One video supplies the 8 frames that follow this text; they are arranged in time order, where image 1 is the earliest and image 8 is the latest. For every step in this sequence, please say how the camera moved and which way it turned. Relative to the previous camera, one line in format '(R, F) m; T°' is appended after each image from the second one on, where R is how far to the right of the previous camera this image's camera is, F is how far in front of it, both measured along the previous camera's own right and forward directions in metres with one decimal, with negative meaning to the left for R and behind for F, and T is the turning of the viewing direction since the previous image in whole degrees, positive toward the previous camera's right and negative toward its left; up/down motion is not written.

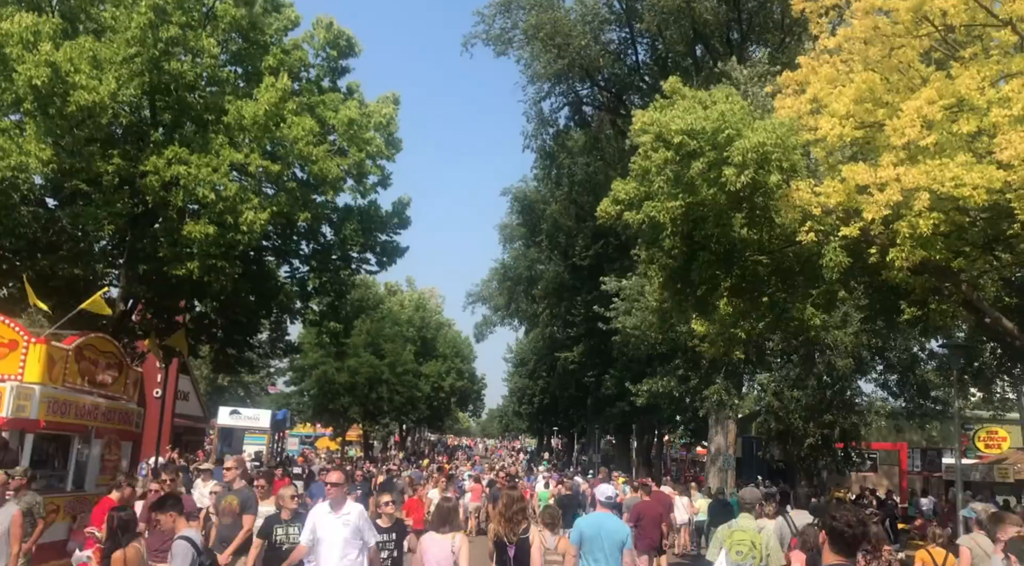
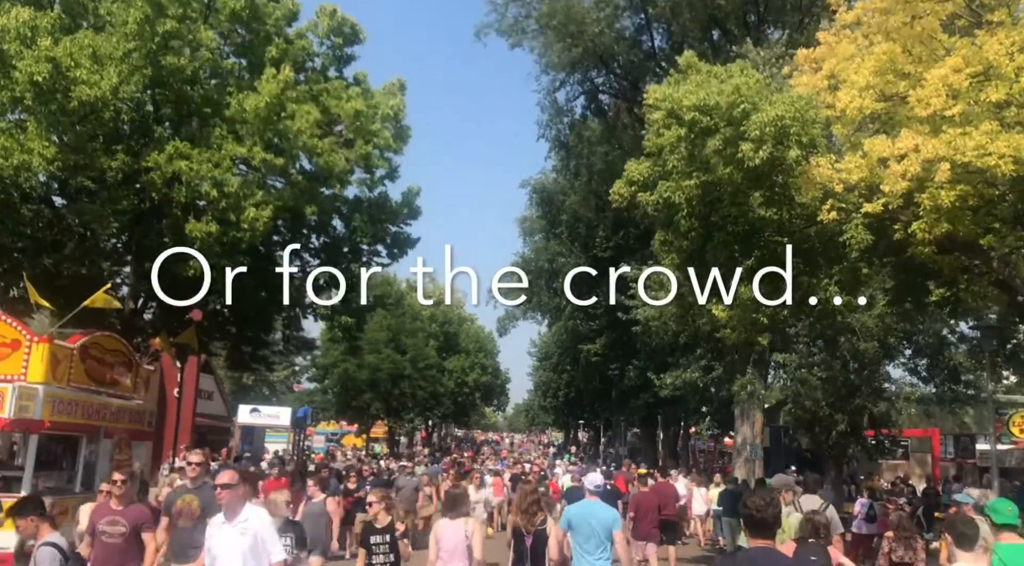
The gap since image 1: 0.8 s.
(+0.2, +0.4) m; -2°
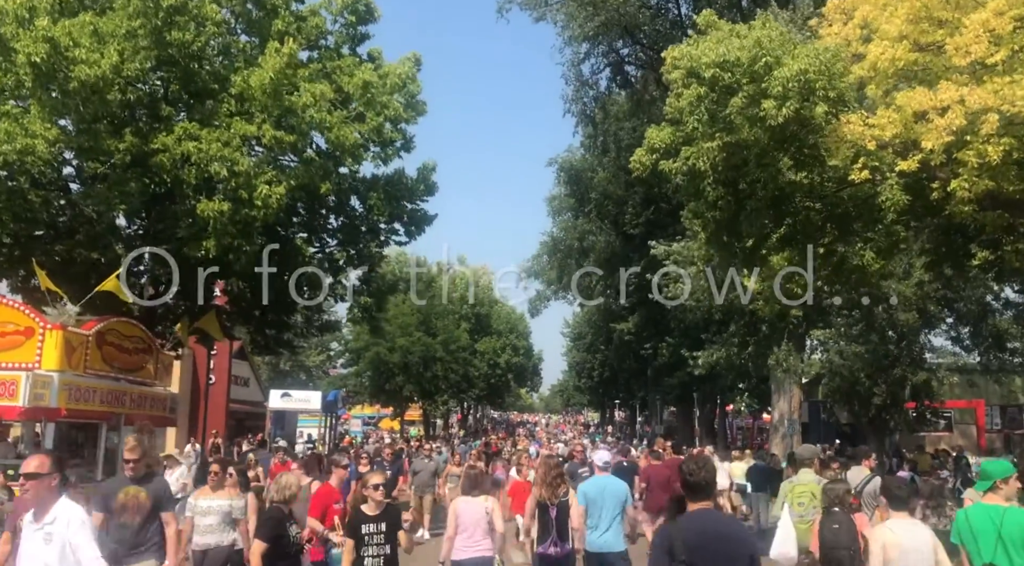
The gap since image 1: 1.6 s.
(+0.3, +0.5) m; -2°
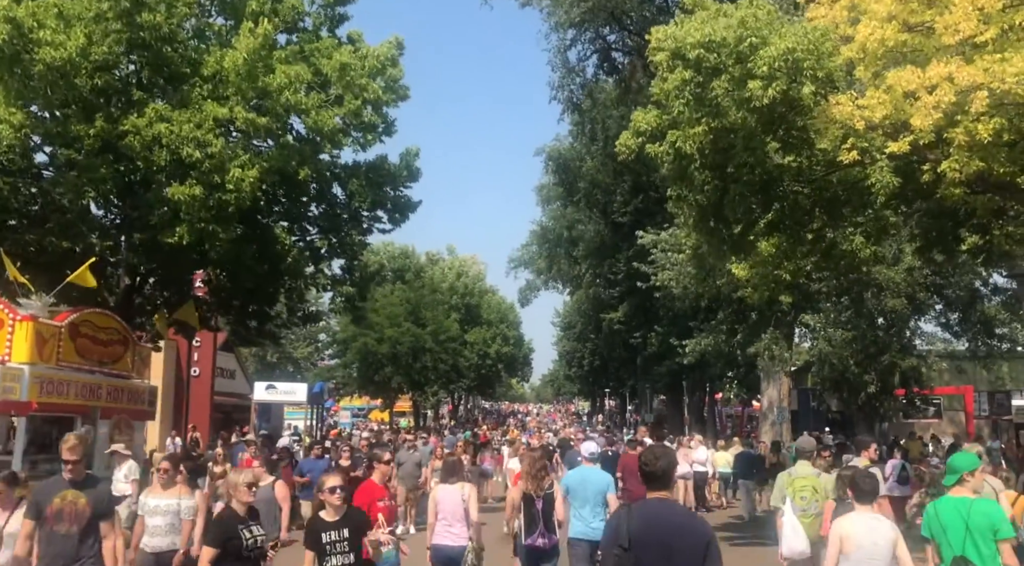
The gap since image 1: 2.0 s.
(+0.1, +0.3) m; +1°
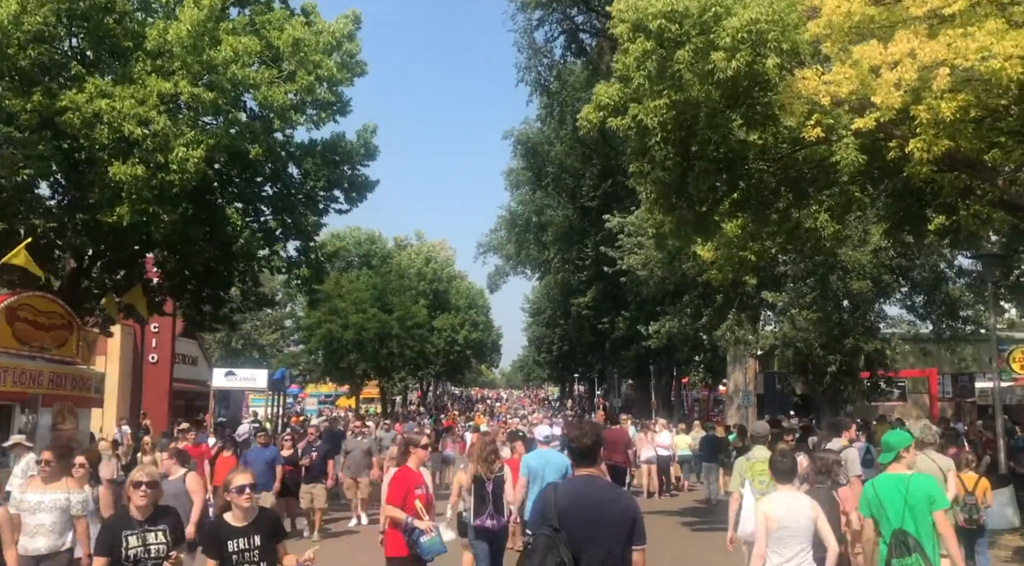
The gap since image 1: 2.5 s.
(+0.2, +0.5) m; +2°
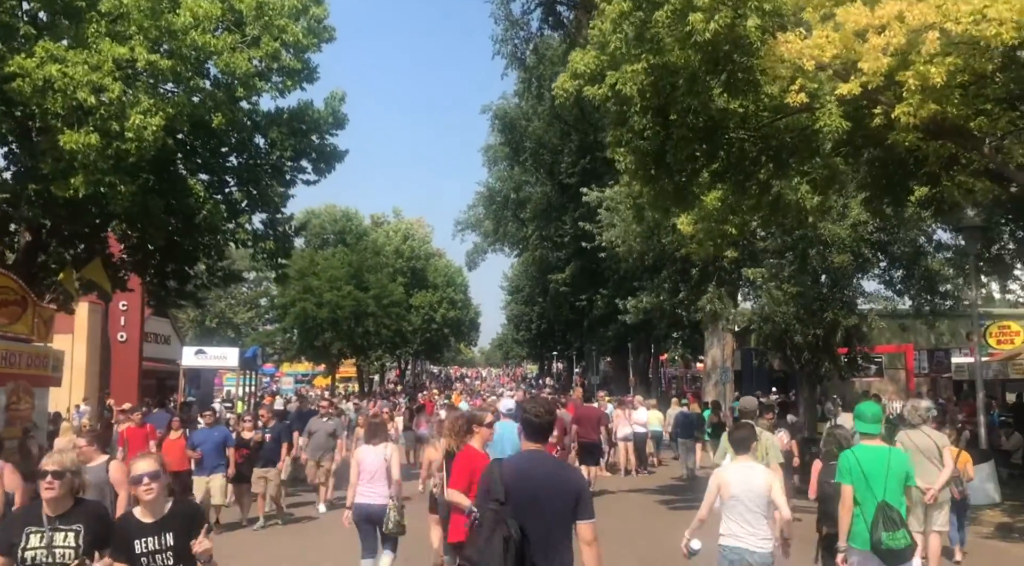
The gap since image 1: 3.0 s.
(+0.1, +0.5) m; +1°
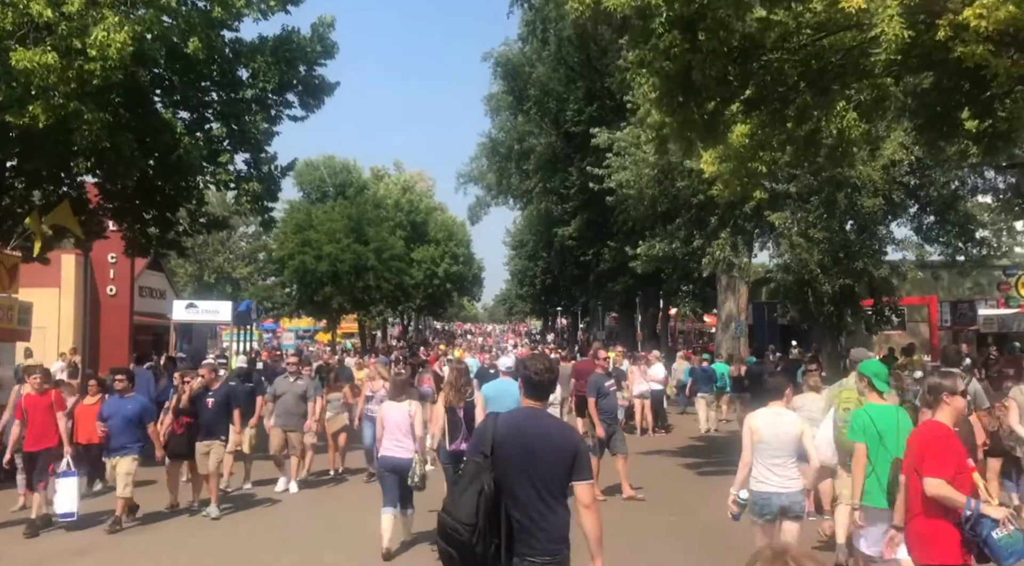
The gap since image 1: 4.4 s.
(-0.1, +1.5) m; 0°
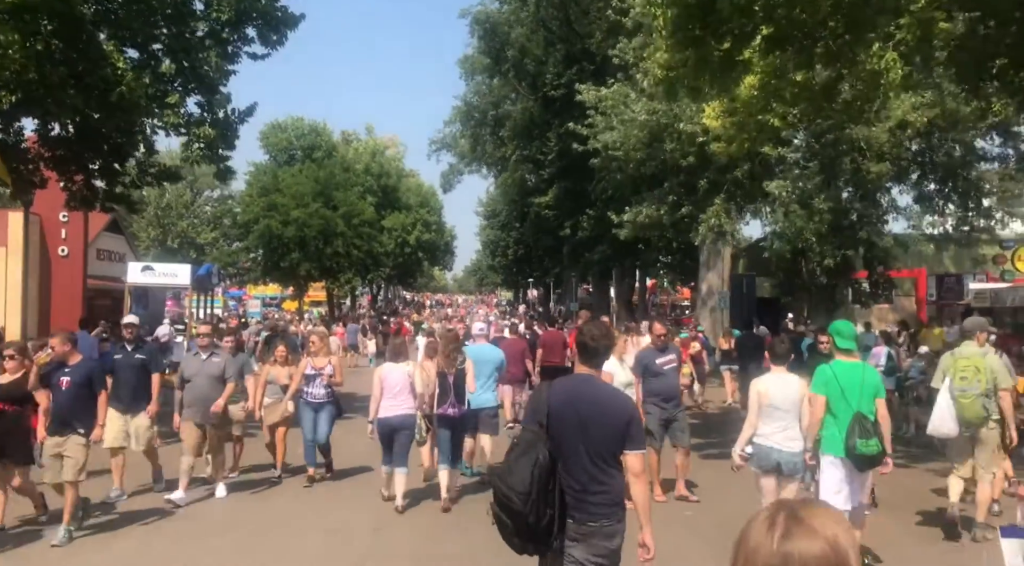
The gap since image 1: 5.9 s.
(-0.2, +1.5) m; +2°
